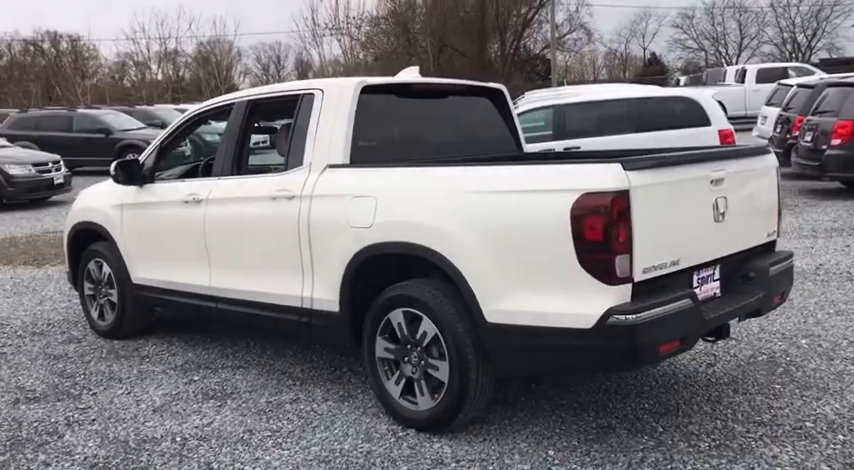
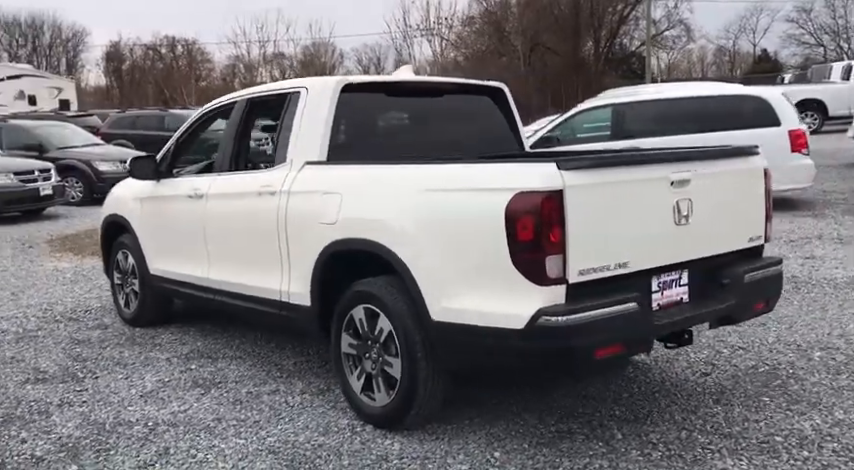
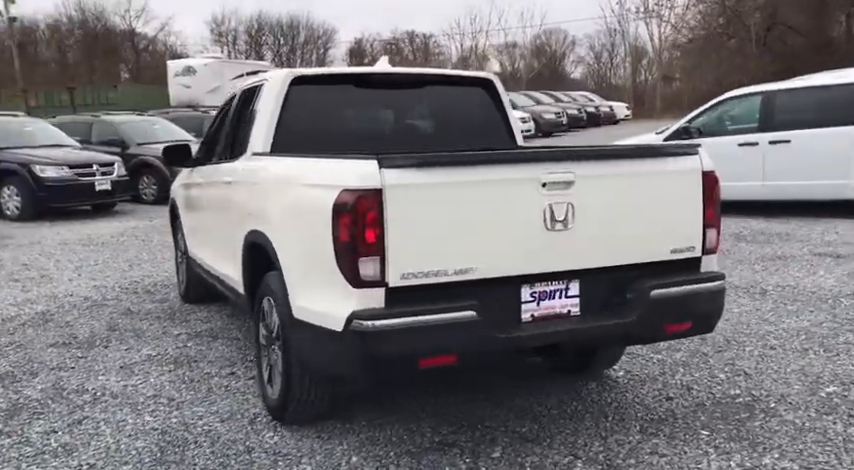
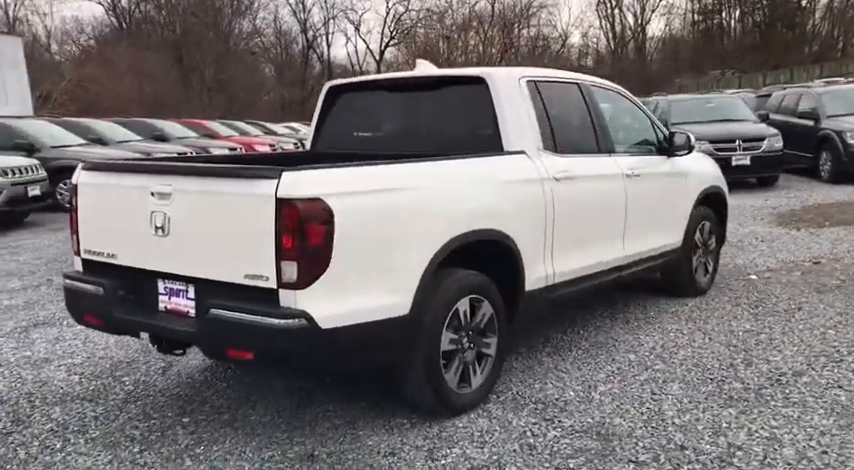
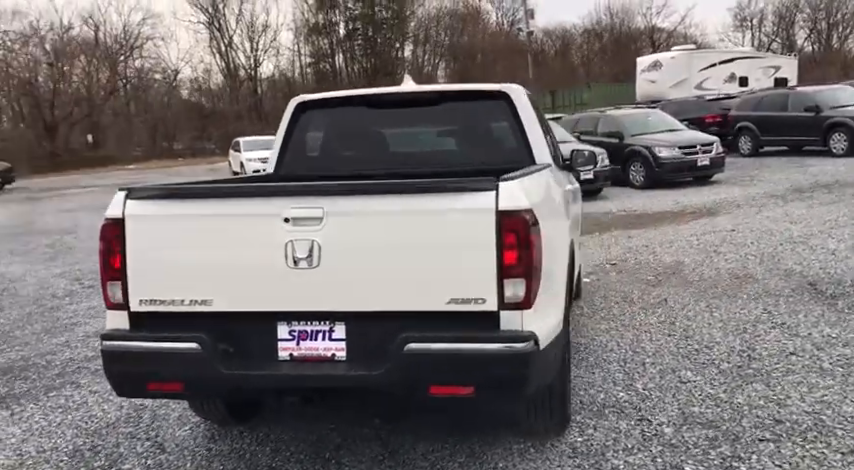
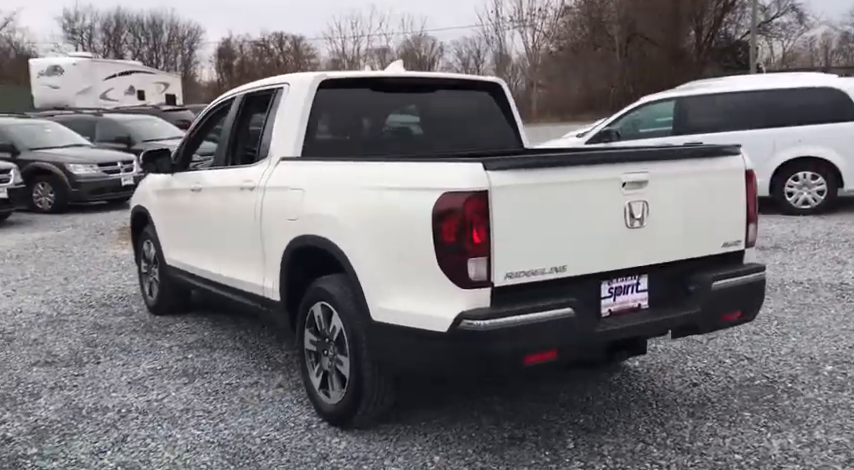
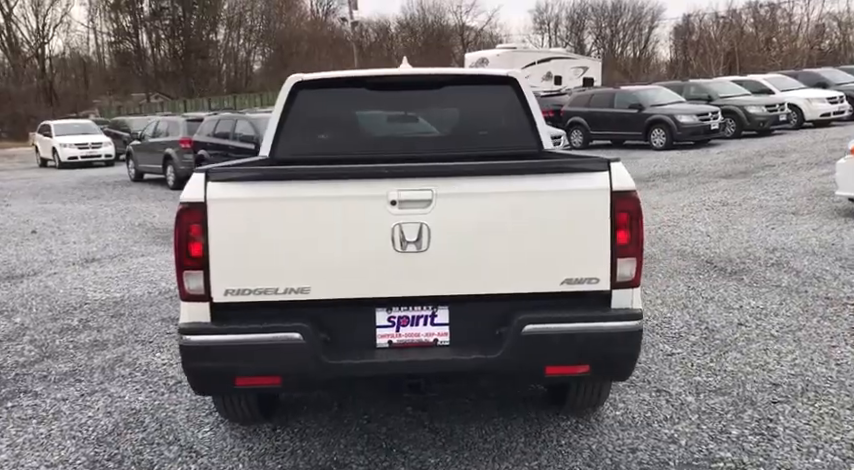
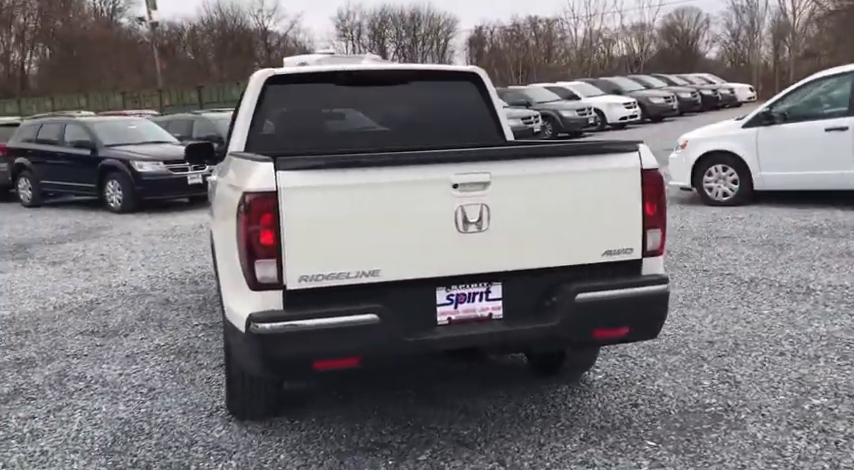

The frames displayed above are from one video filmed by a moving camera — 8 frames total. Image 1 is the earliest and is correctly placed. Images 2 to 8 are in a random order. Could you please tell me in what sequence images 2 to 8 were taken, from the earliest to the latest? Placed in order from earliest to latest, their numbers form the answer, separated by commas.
2, 6, 3, 8, 7, 5, 4
